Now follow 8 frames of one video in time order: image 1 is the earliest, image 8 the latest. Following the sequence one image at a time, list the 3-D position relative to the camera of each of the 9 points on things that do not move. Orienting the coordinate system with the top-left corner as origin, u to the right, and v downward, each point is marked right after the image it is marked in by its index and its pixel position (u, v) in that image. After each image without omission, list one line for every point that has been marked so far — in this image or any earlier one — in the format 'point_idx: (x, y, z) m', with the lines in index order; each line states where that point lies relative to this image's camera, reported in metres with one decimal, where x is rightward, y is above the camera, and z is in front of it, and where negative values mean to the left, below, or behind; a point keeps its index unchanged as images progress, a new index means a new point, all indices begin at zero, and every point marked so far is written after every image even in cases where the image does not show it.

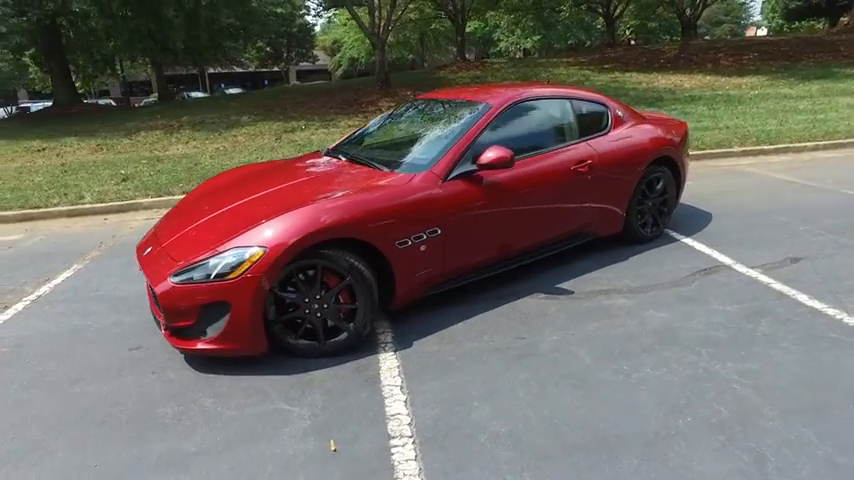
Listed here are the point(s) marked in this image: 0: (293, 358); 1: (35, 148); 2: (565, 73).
0: (-1.0, -0.8, +3.5) m
1: (-8.6, +2.0, +10.9) m
2: (+5.6, +6.7, +20.0) m
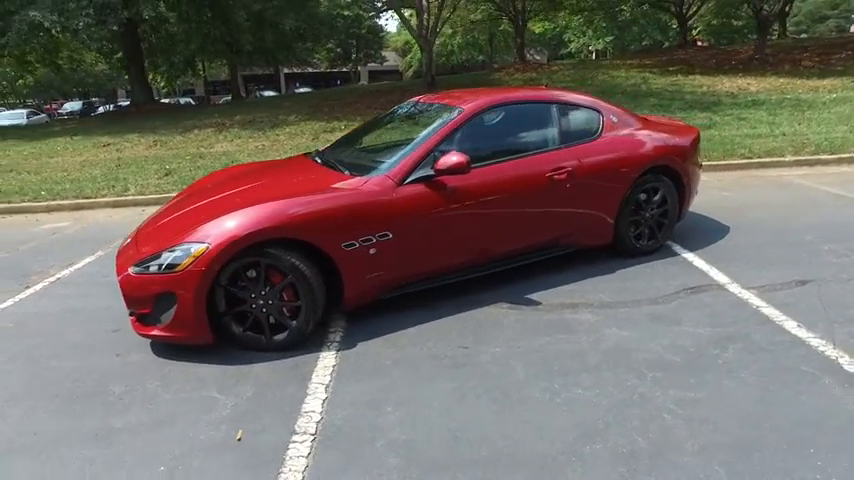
0: (-1.4, -0.8, +3.7) m
1: (-7.8, +2.3, +12.0) m
2: (+7.6, +6.3, +19.1) m
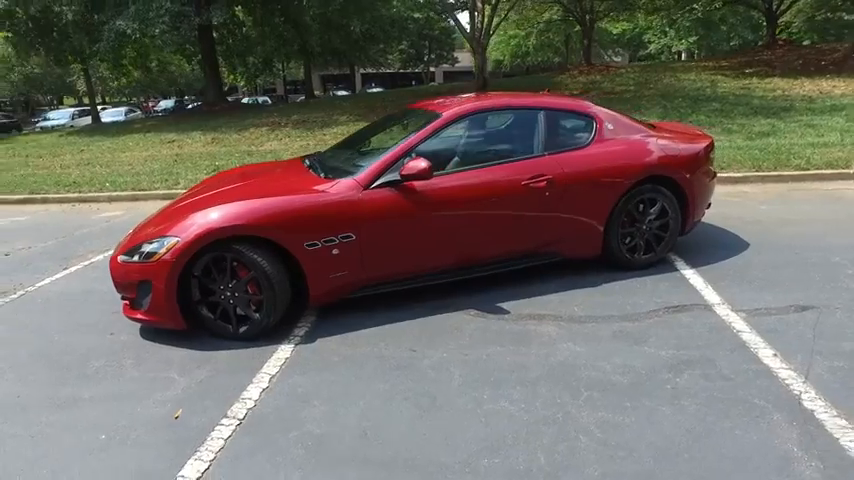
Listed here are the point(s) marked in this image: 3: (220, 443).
0: (-1.7, -0.8, +4.0) m
1: (-6.8, +2.6, +13.1) m
2: (+9.6, +5.9, +18.0) m
3: (-1.2, -1.2, +2.8) m
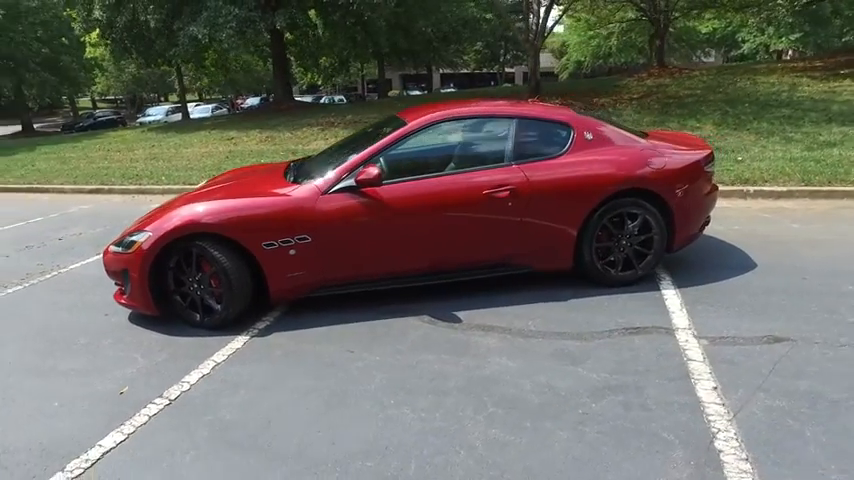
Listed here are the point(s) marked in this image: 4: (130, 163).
0: (-2.1, -0.7, +4.3) m
1: (-5.7, +2.9, +14.1) m
2: (+11.4, +5.3, +16.5) m
3: (-1.8, -1.1, +3.1) m
4: (-7.3, +1.9, +12.2) m
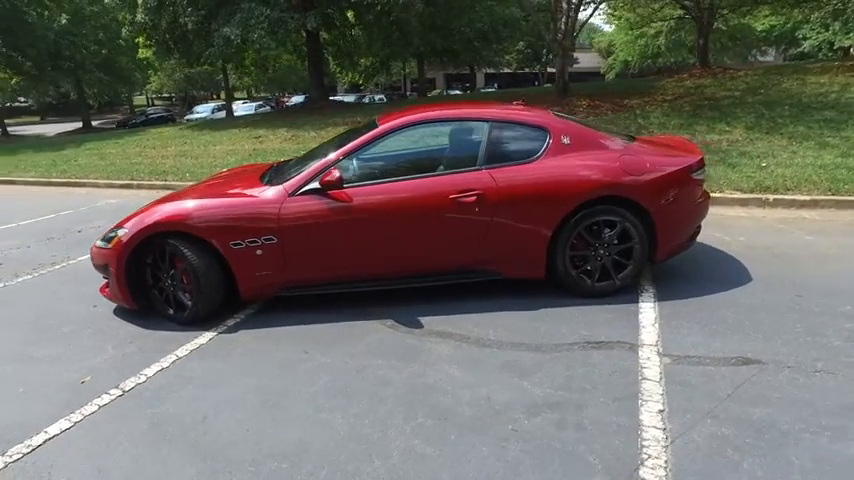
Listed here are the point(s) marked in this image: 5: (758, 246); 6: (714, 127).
0: (-2.4, -0.7, +4.5) m
1: (-5.0, +3.0, +14.5) m
2: (+12.3, +5.0, +15.4) m
3: (-2.2, -1.1, +3.3) m
4: (-6.9, +2.1, +12.8) m
5: (+3.8, -0.1, +5.7) m
6: (+6.2, +2.5, +10.8) m
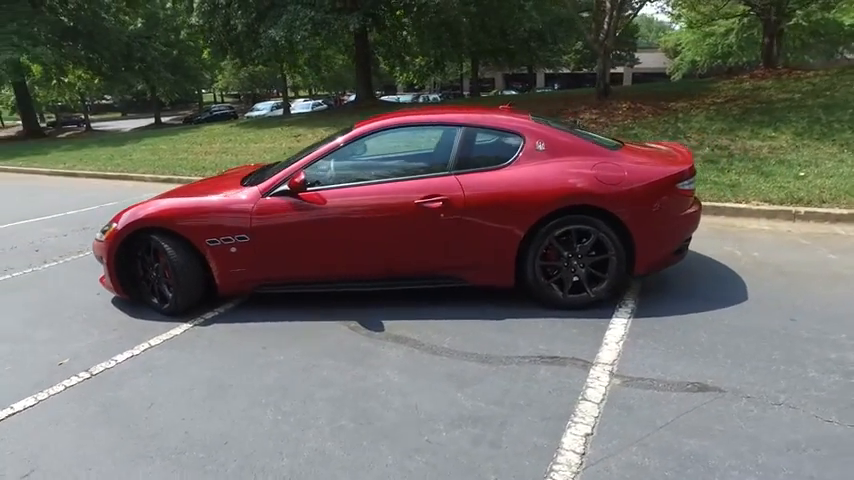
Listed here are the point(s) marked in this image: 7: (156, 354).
0: (-2.7, -0.6, +4.8) m
1: (-4.0, +3.2, +15.0) m
2: (+13.3, +4.5, +14.0) m
3: (-2.6, -1.1, +3.5) m
4: (-6.1, +2.3, +13.5) m
5: (+3.6, -0.2, +5.3) m
6: (+6.7, +2.2, +10.0) m
7: (-2.2, -0.9, +4.0) m
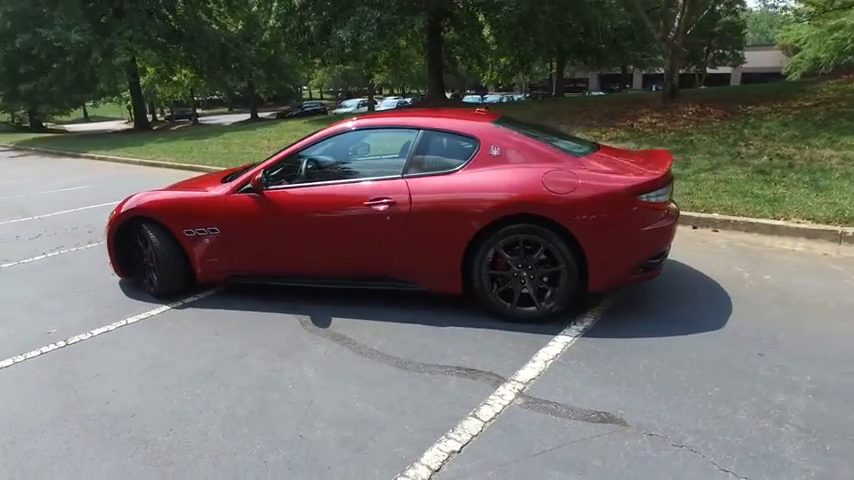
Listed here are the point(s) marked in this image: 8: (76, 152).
0: (-3.0, -0.5, +5.3) m
1: (-2.4, +3.3, +15.5) m
2: (+14.6, +3.7, +11.5) m
3: (-3.2, -0.9, +4.0) m
4: (-4.7, +2.6, +14.4) m
5: (+3.3, -0.5, +4.7) m
6: (+7.3, +1.8, +8.8) m
7: (-2.7, -0.8, +4.4) m
8: (-12.9, +3.2, +18.2) m
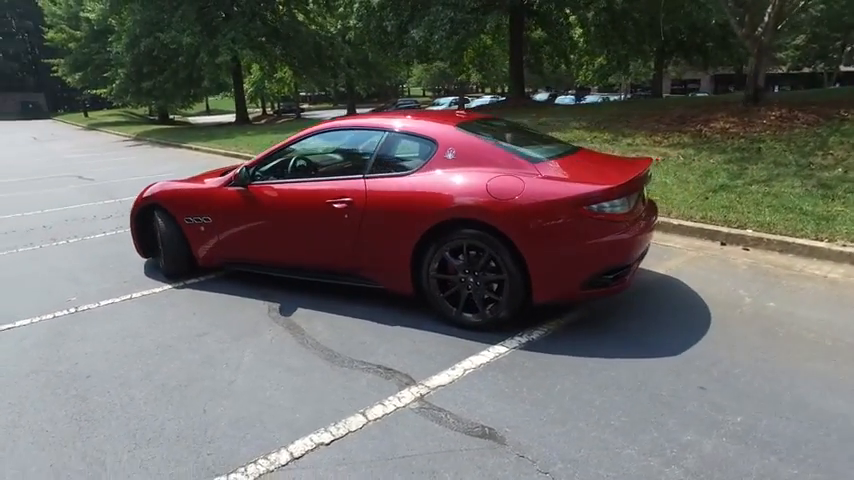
0: (-3.2, -0.3, +5.9) m
1: (-0.4, +3.5, +15.8) m
2: (+15.5, +2.8, +8.7) m
3: (-3.6, -0.7, +4.8) m
4: (-2.9, +2.9, +15.2) m
5: (+2.9, -0.7, +4.1) m
6: (+7.7, +1.3, +7.4) m
7: (-3.0, -0.6, +5.0) m
8: (-10.2, +4.0, +20.4) m
